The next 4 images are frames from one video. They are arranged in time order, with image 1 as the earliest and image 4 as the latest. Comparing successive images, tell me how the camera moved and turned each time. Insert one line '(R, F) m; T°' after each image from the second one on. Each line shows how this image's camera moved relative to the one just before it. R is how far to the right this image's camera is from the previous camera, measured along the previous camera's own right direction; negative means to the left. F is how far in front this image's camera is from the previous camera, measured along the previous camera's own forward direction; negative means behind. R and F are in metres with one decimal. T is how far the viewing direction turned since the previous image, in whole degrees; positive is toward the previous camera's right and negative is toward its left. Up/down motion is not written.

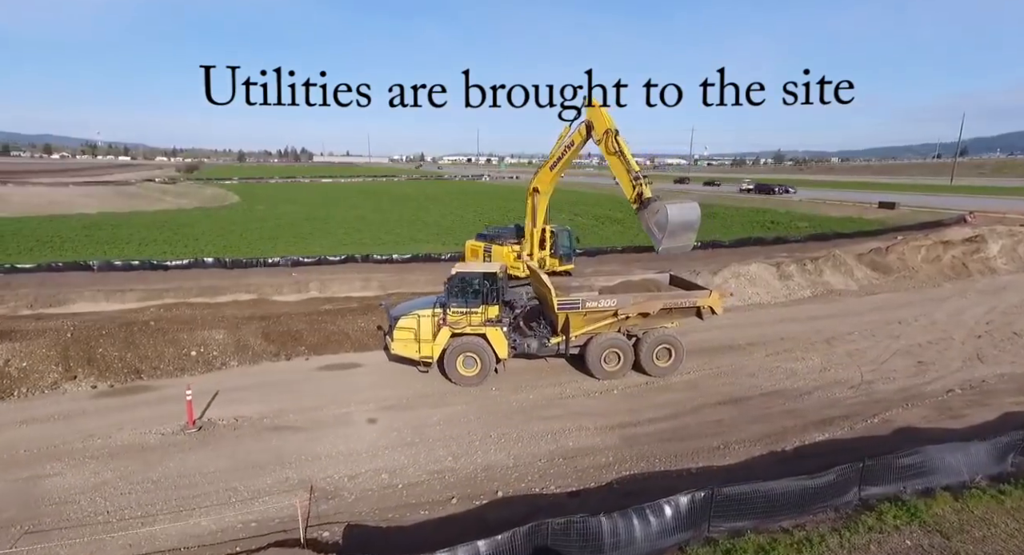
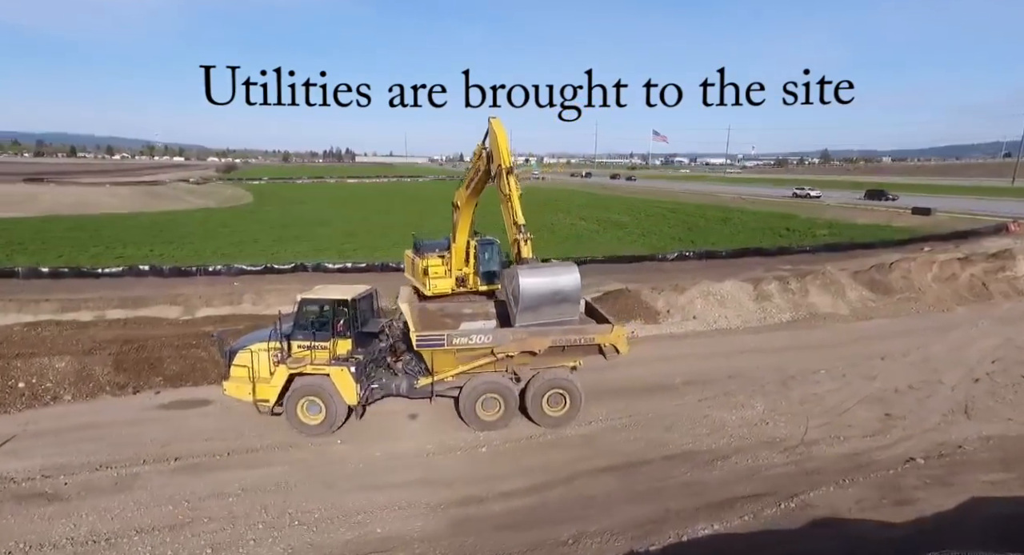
(+2.7, +1.7) m; -3°
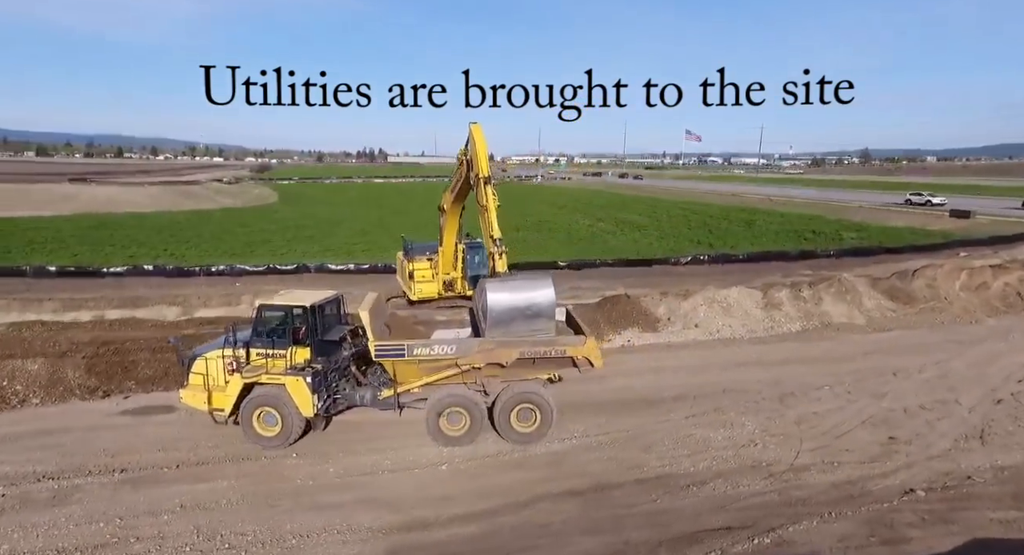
(+0.9, +0.5) m; -3°
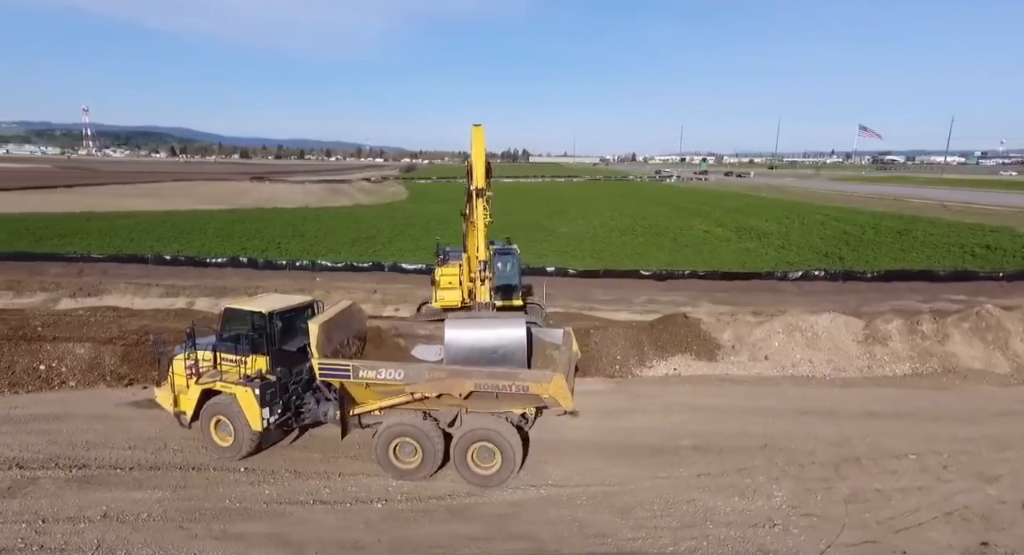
(+2.2, +1.3) m; -14°
